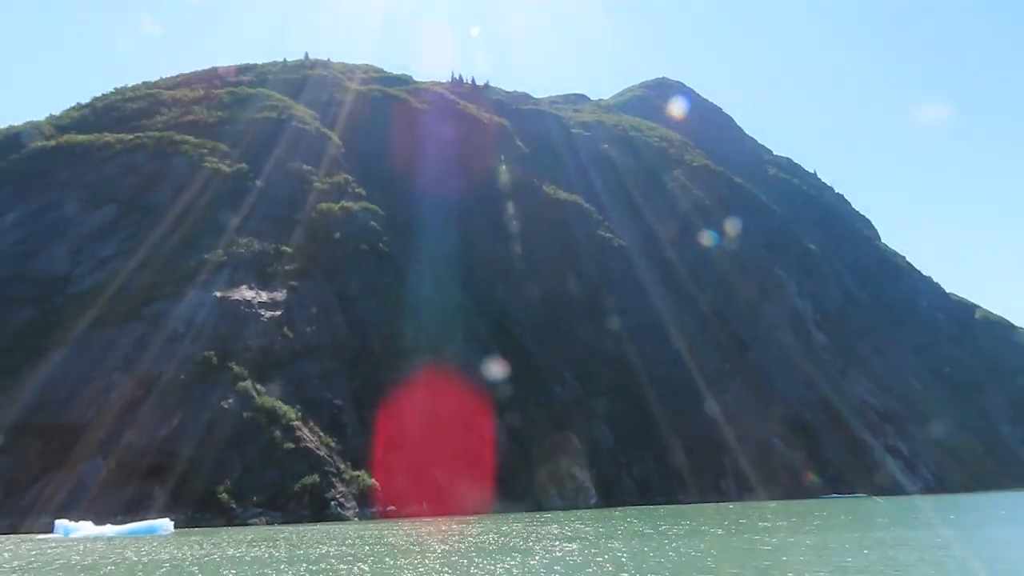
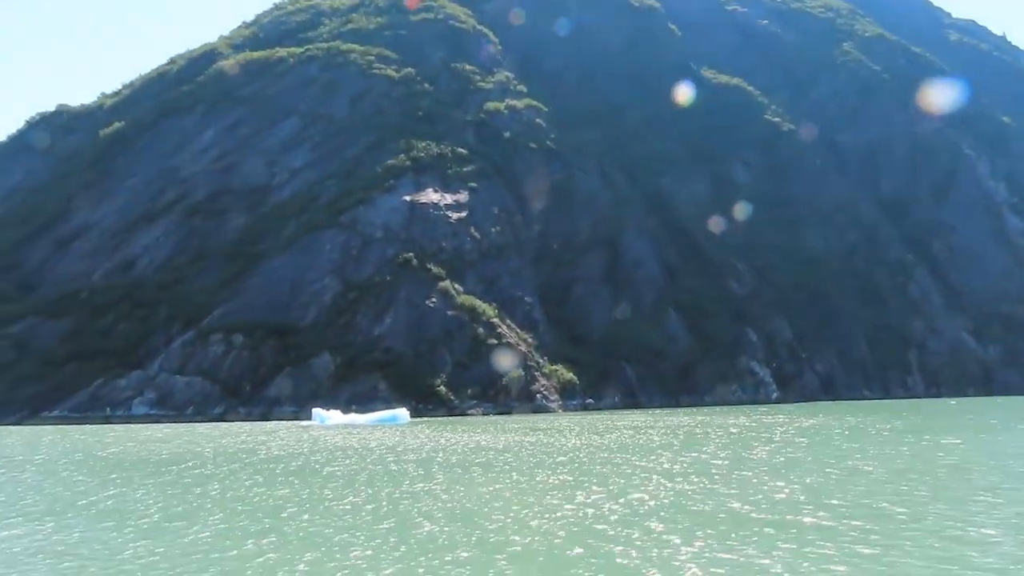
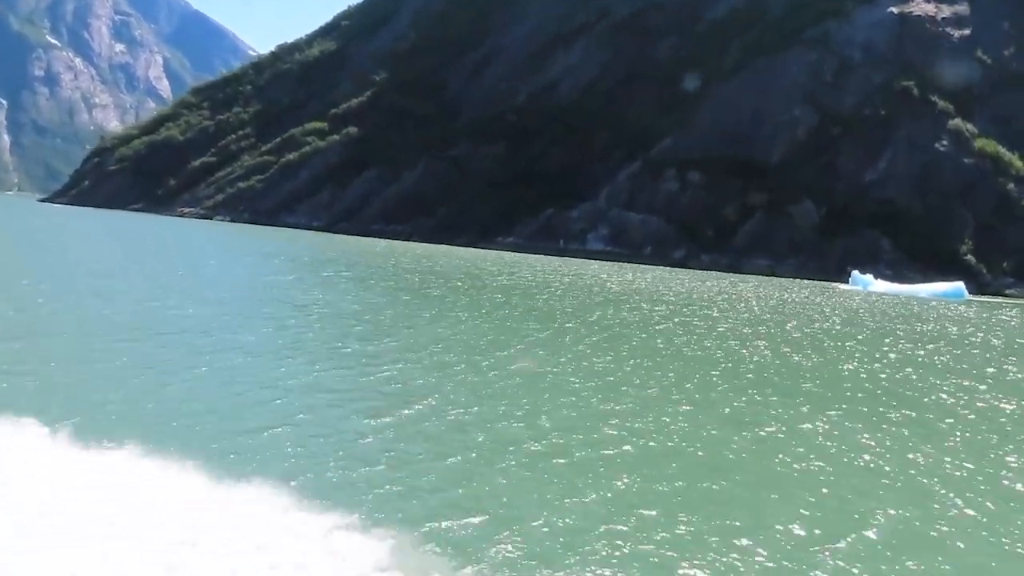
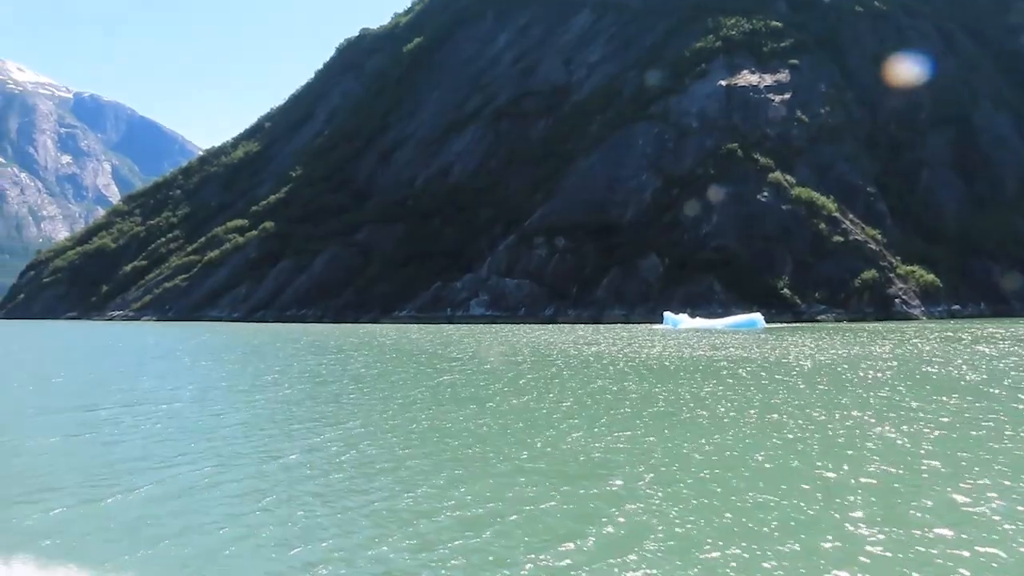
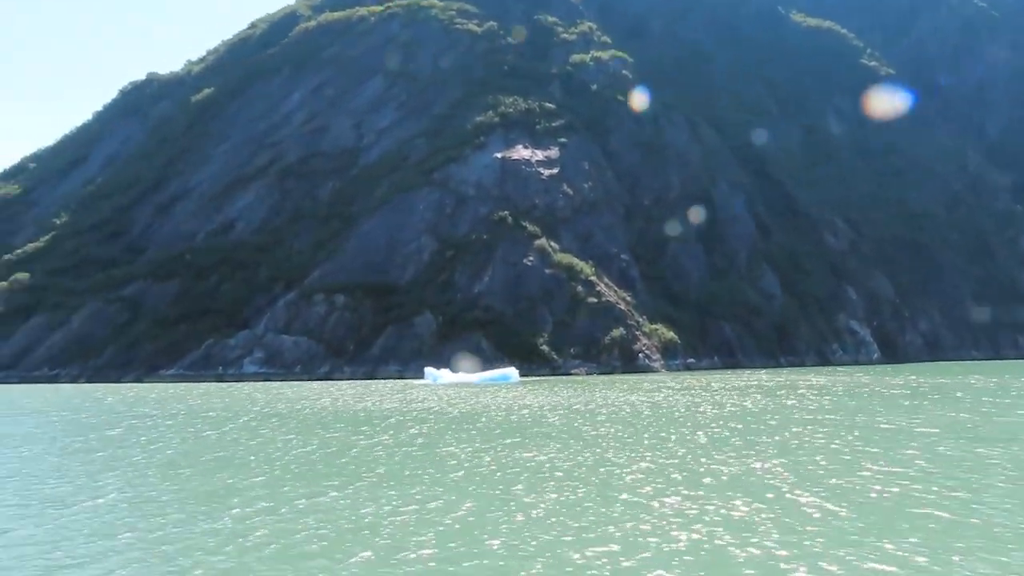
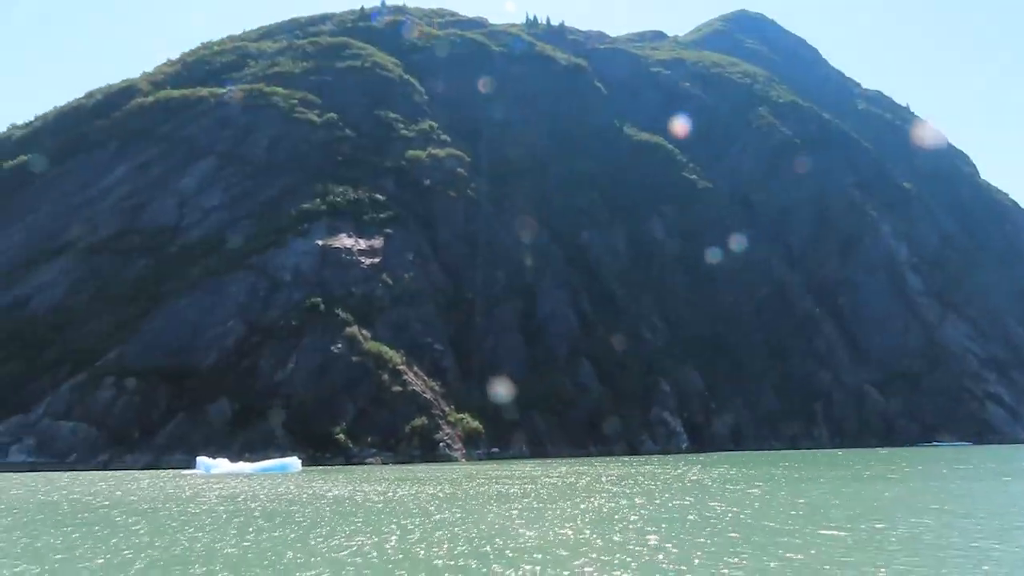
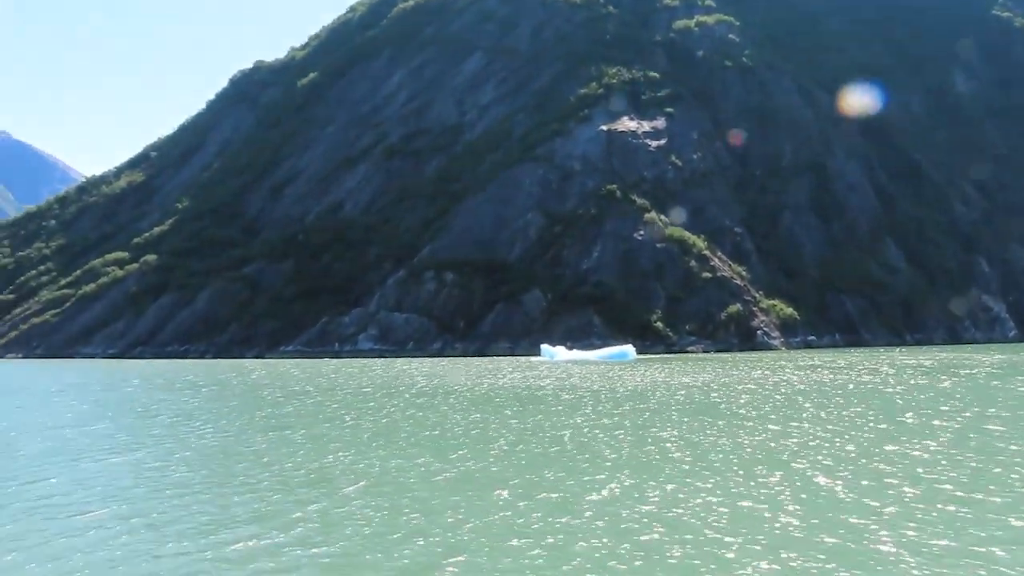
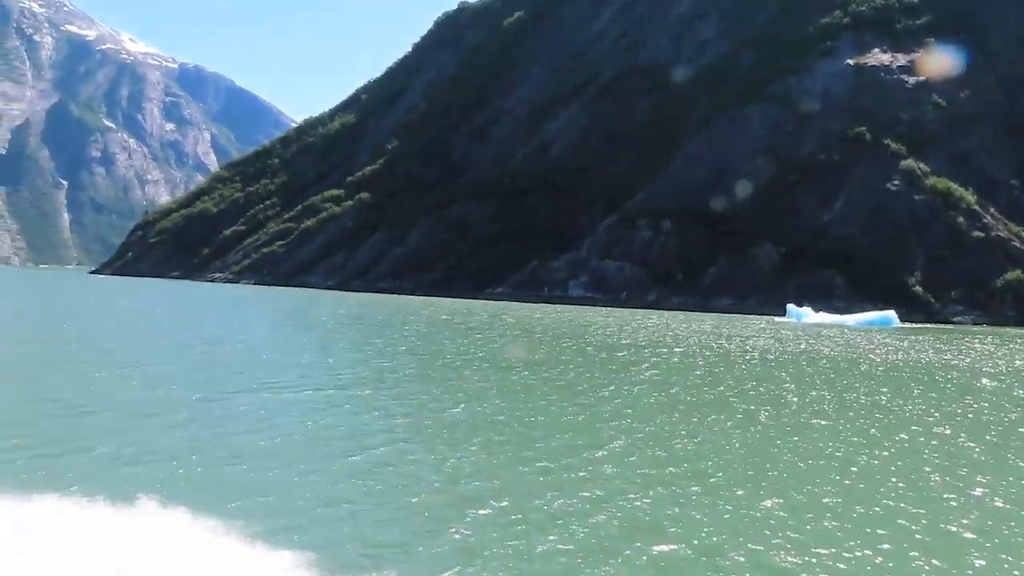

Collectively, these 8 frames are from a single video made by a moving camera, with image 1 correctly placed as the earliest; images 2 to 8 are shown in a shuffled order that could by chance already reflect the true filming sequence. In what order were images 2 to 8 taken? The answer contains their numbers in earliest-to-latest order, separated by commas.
6, 2, 5, 7, 4, 8, 3
